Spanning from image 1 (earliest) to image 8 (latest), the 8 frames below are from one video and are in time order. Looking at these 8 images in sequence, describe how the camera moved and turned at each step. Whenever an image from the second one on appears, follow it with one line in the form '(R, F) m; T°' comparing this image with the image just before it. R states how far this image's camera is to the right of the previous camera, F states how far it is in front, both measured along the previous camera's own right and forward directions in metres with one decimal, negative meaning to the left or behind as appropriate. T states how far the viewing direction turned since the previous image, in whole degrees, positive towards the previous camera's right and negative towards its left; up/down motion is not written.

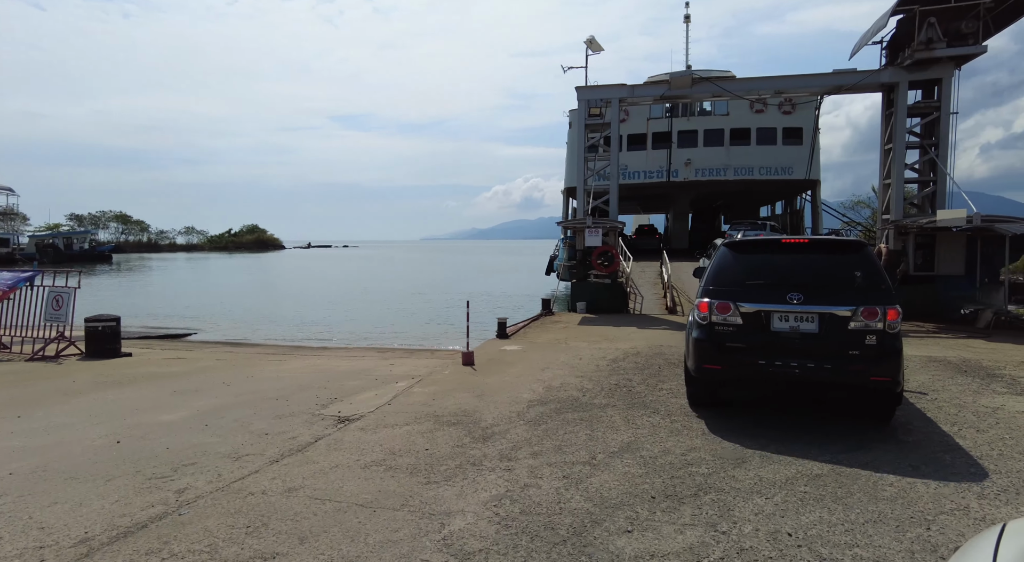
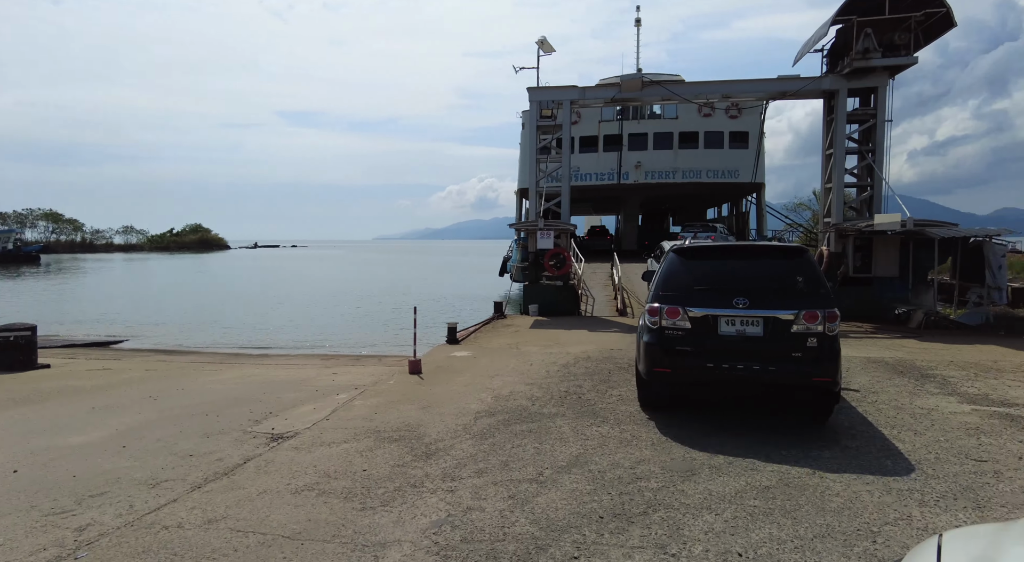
(+0.1, +0.2) m; +5°
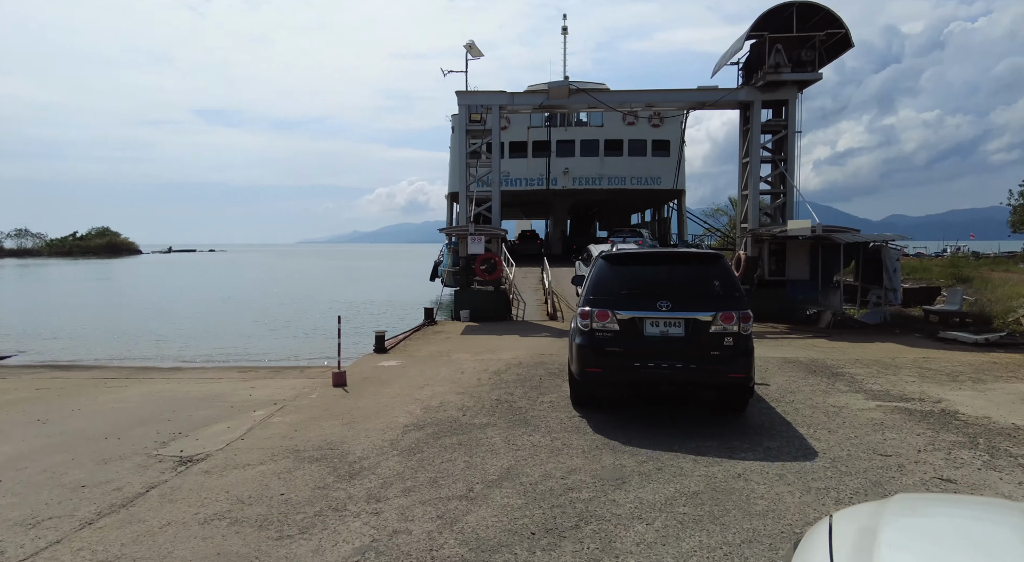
(0.0, +0.1) m; +7°
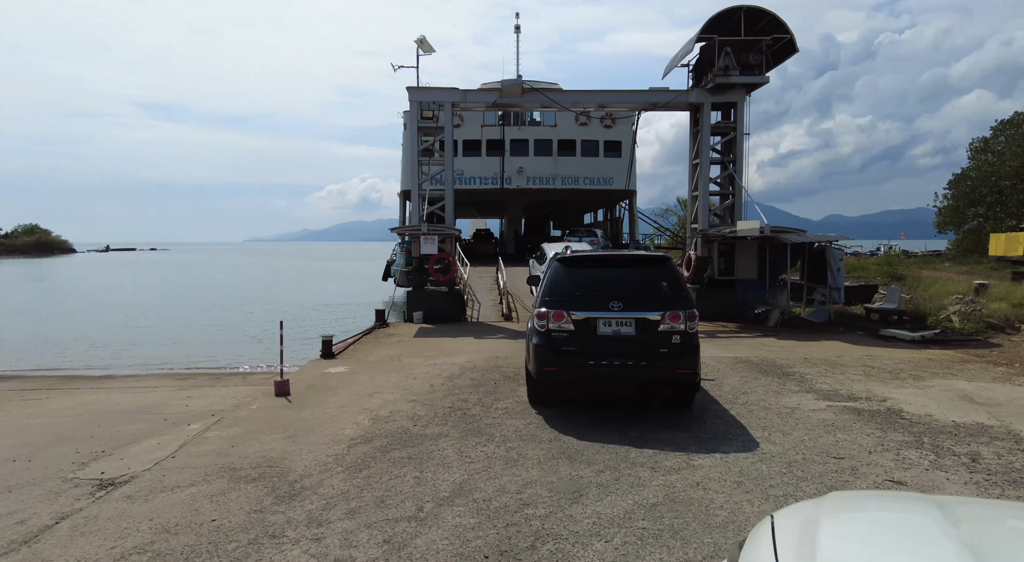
(0.0, +0.2) m; +5°
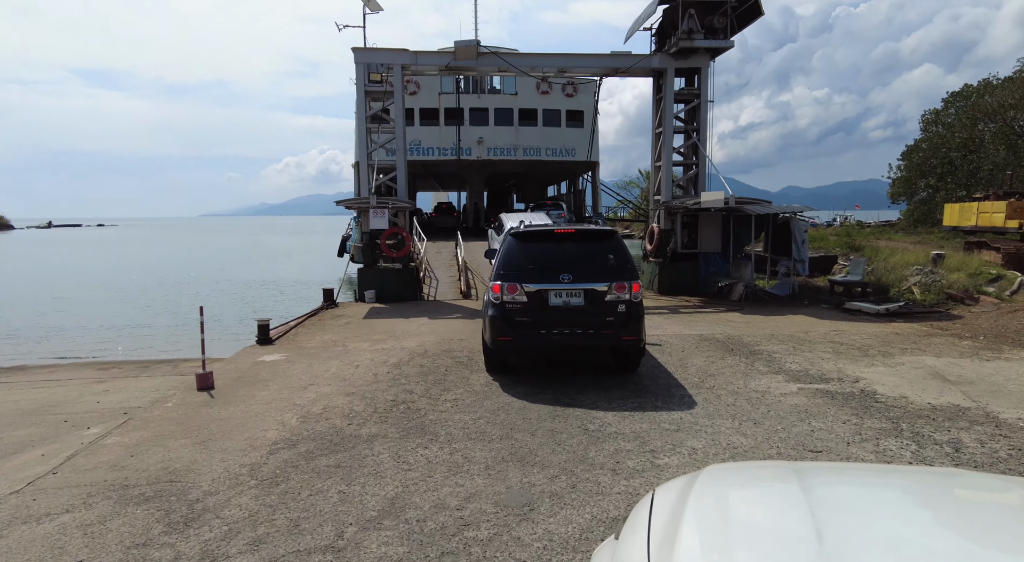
(+0.2, +0.7) m; +3°
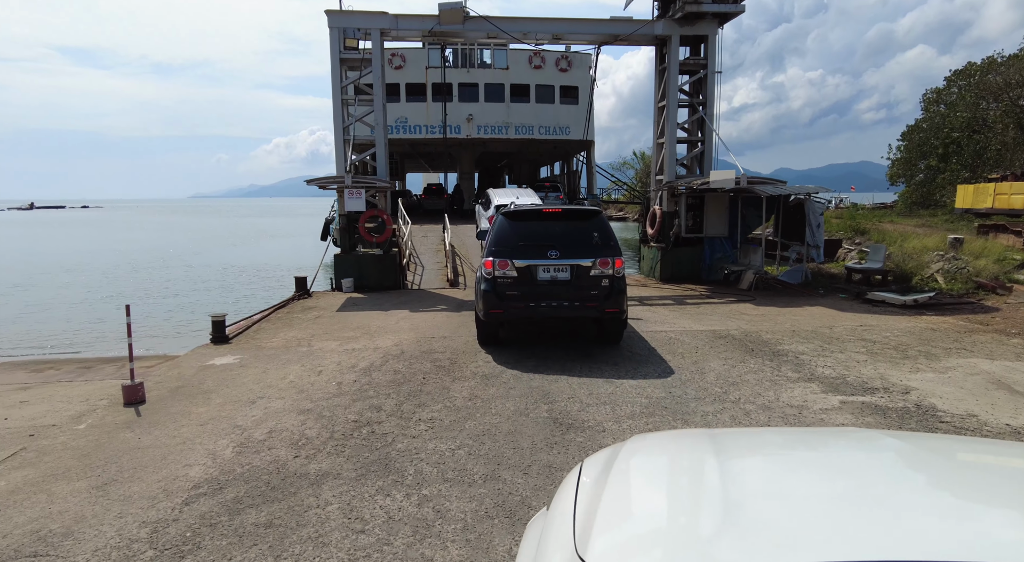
(0.0, +1.1) m; +1°
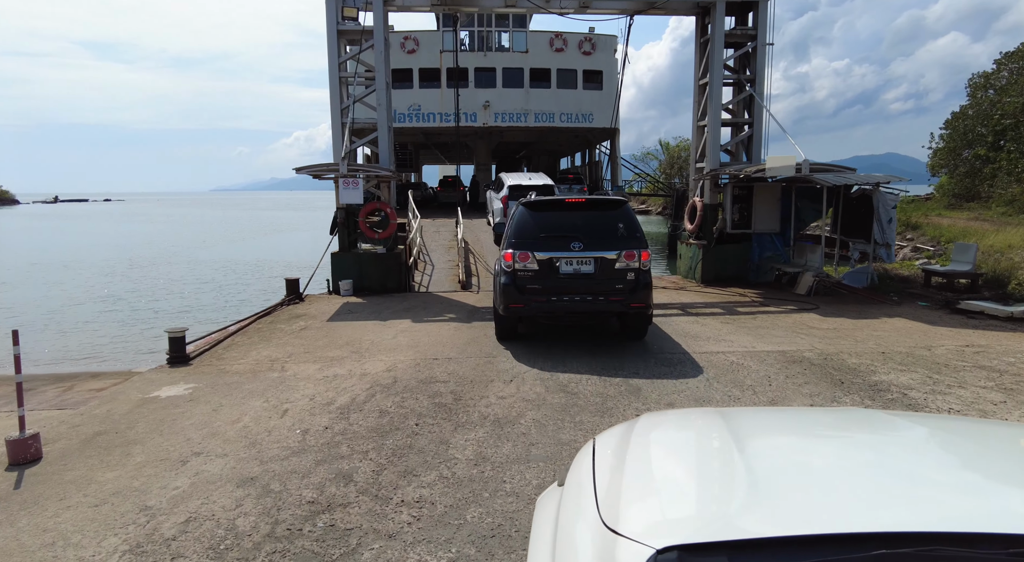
(0.0, +1.5) m; -2°
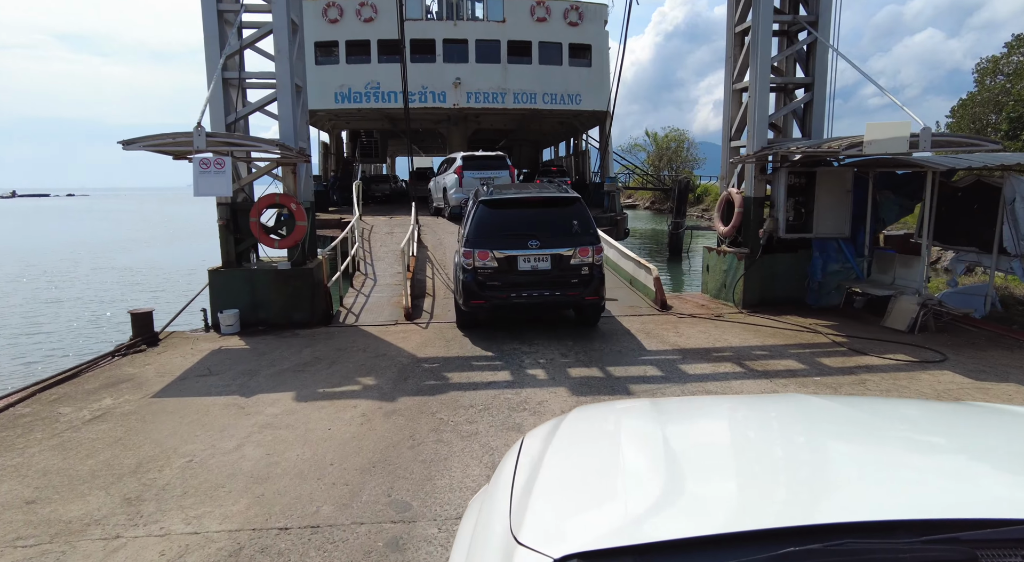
(+0.3, +3.4) m; +2°
